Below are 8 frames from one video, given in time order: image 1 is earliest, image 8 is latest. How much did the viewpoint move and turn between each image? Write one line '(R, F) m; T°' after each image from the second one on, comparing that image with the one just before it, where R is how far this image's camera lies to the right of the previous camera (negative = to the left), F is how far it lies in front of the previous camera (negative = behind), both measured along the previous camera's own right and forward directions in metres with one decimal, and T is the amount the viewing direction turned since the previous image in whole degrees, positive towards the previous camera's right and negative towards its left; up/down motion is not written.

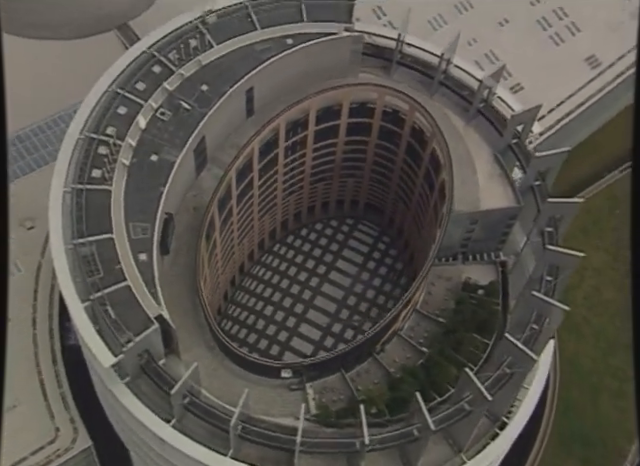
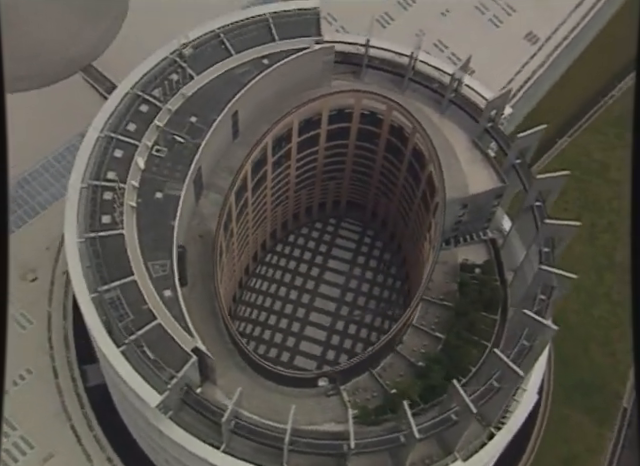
(-4.8, -2.3) m; +5°
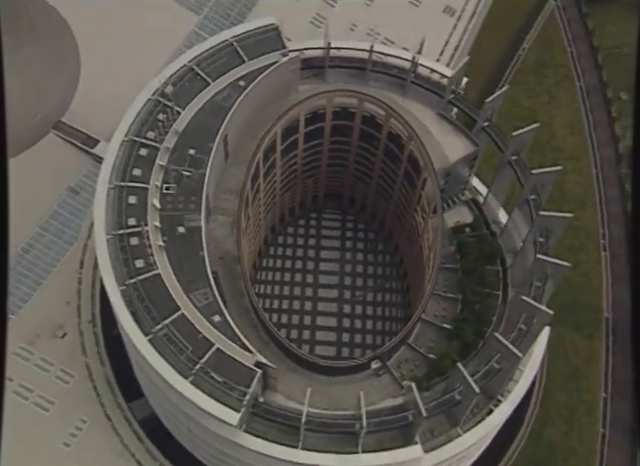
(-7.3, -3.9) m; +7°
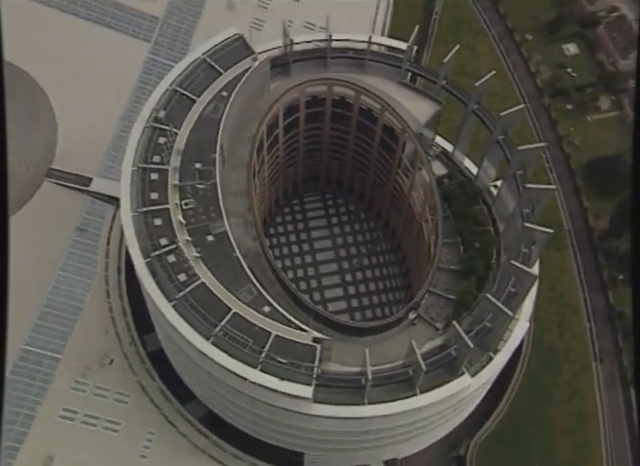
(-7.9, -5.2) m; +7°
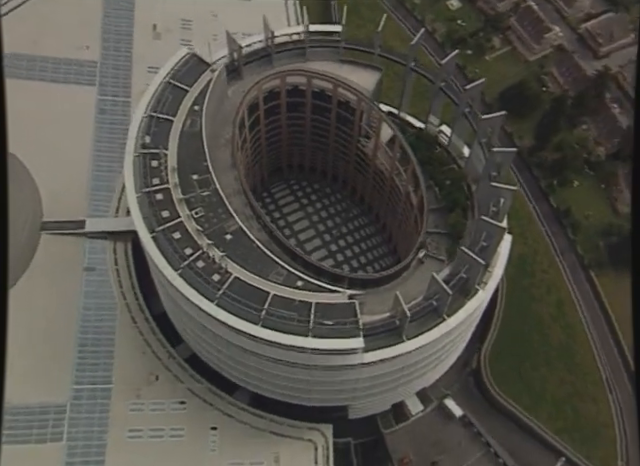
(-8.5, -5.9) m; +8°
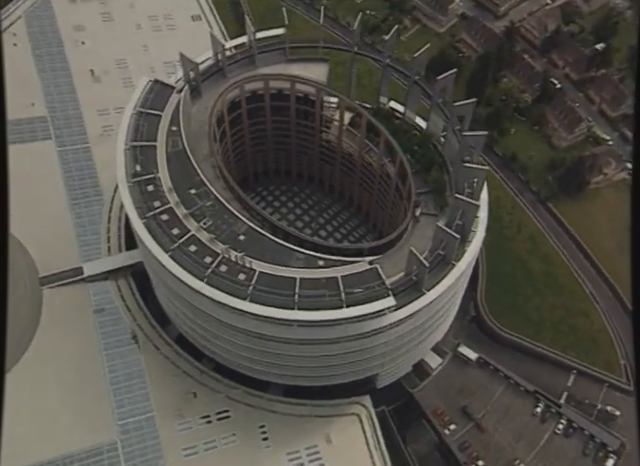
(-7.3, -3.0) m; +7°
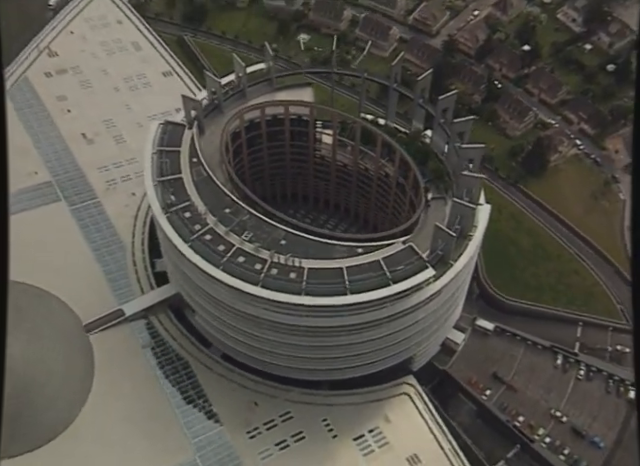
(-9.3, -5.2) m; +6°
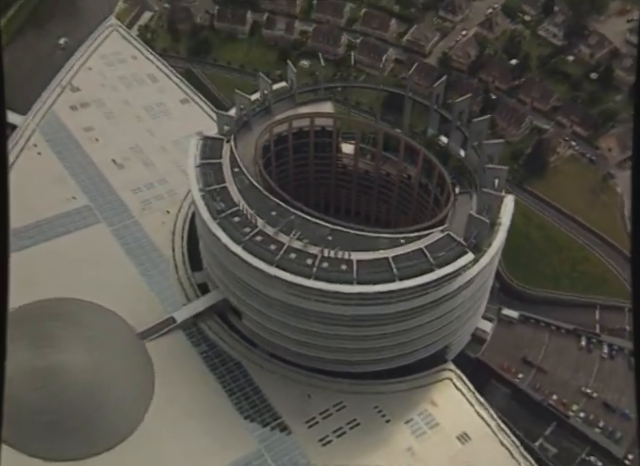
(-6.9, -4.4) m; +2°
